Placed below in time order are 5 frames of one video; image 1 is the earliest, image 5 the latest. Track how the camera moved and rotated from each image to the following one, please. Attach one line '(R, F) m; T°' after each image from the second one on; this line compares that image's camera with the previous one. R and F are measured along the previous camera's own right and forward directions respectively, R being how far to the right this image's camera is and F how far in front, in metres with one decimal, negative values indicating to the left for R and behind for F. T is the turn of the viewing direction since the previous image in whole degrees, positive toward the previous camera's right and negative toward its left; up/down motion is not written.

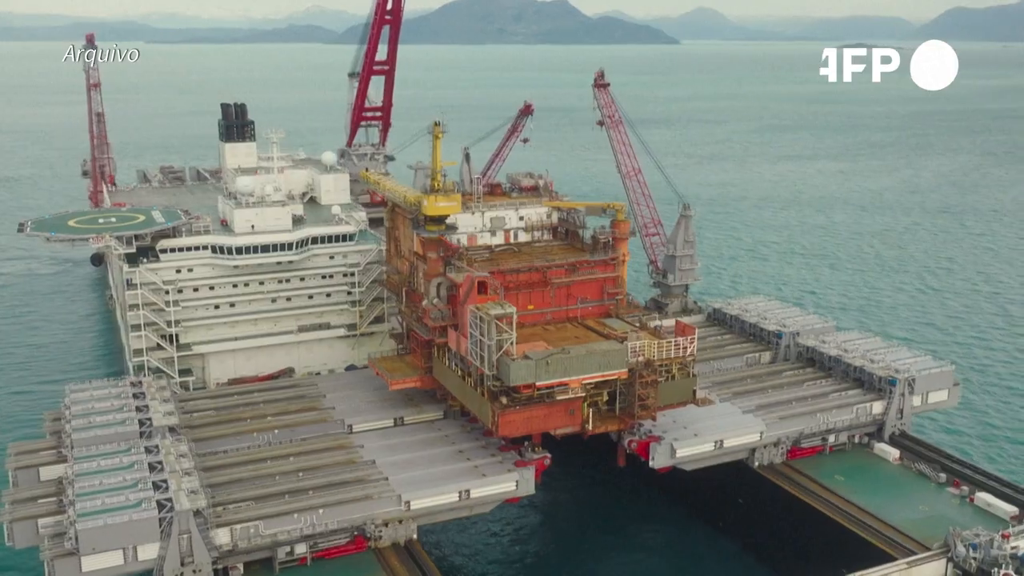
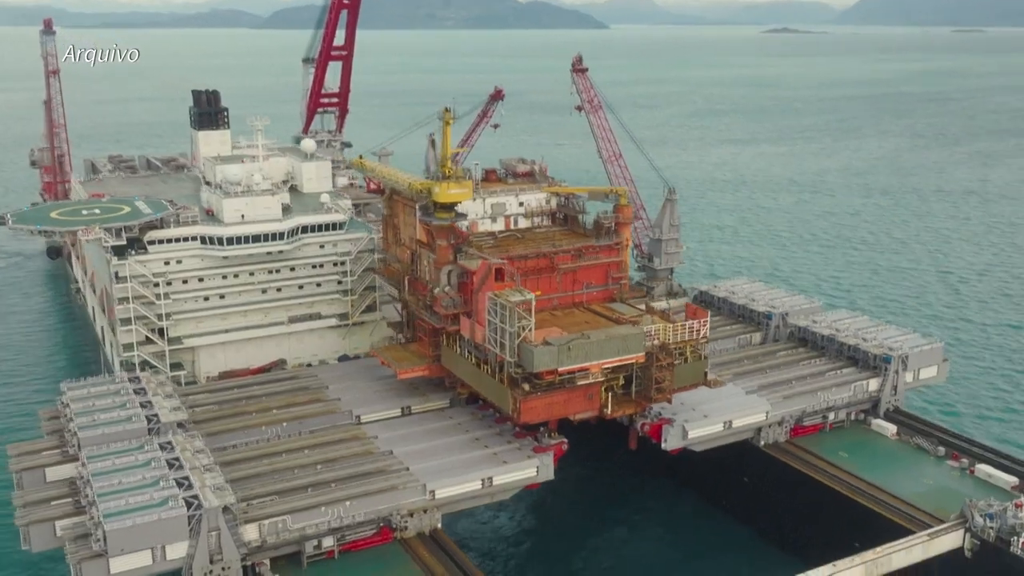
(-2.9, +0.2) m; +4°
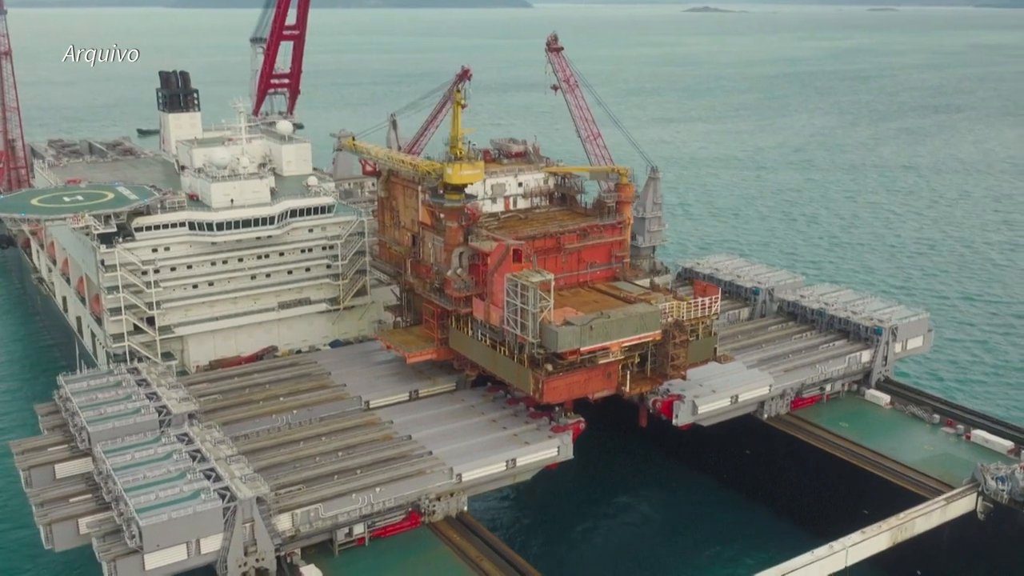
(-3.1, +0.2) m; +4°
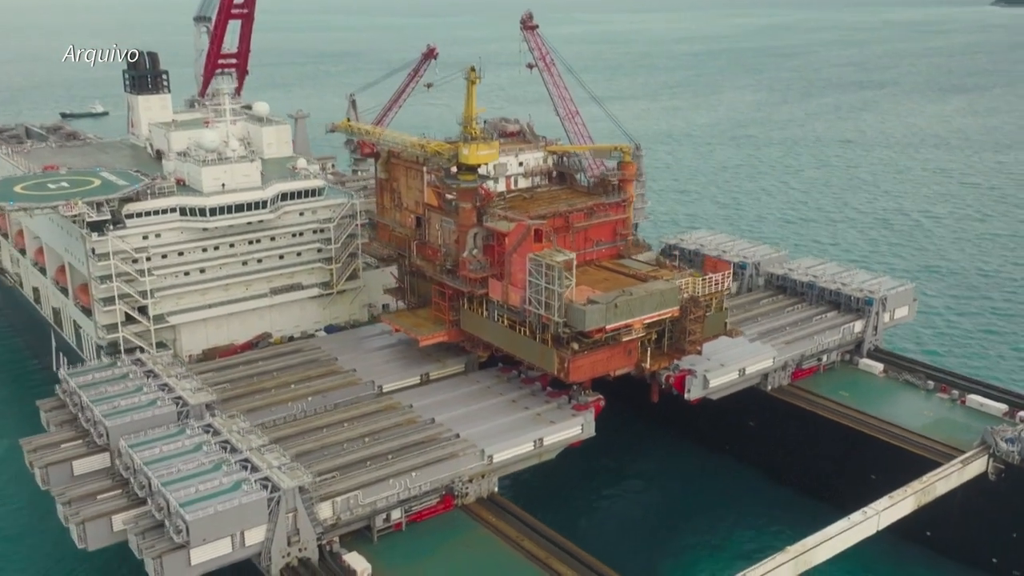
(-3.4, +0.2) m; +4°
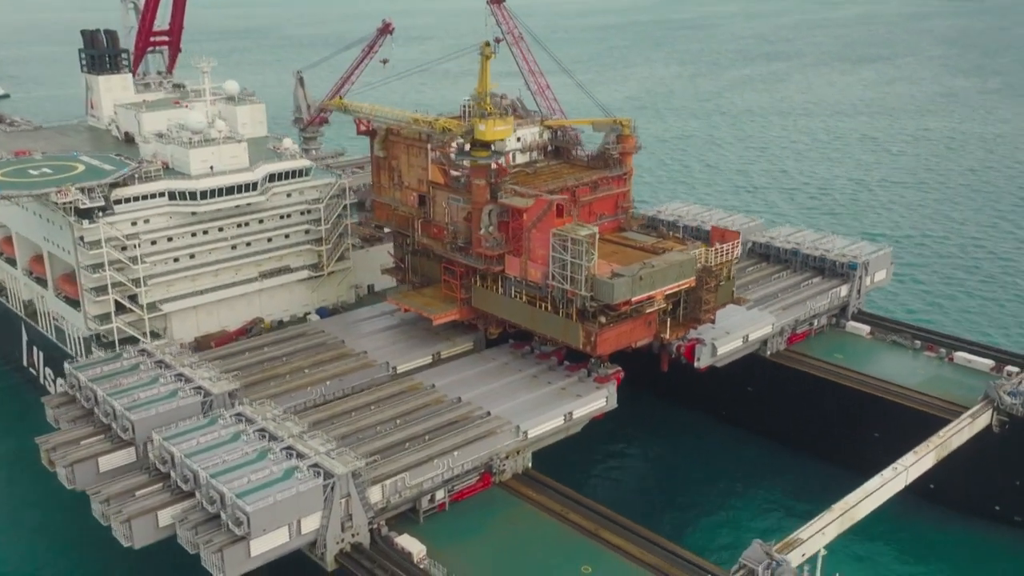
(-4.0, +0.2) m; +5°
